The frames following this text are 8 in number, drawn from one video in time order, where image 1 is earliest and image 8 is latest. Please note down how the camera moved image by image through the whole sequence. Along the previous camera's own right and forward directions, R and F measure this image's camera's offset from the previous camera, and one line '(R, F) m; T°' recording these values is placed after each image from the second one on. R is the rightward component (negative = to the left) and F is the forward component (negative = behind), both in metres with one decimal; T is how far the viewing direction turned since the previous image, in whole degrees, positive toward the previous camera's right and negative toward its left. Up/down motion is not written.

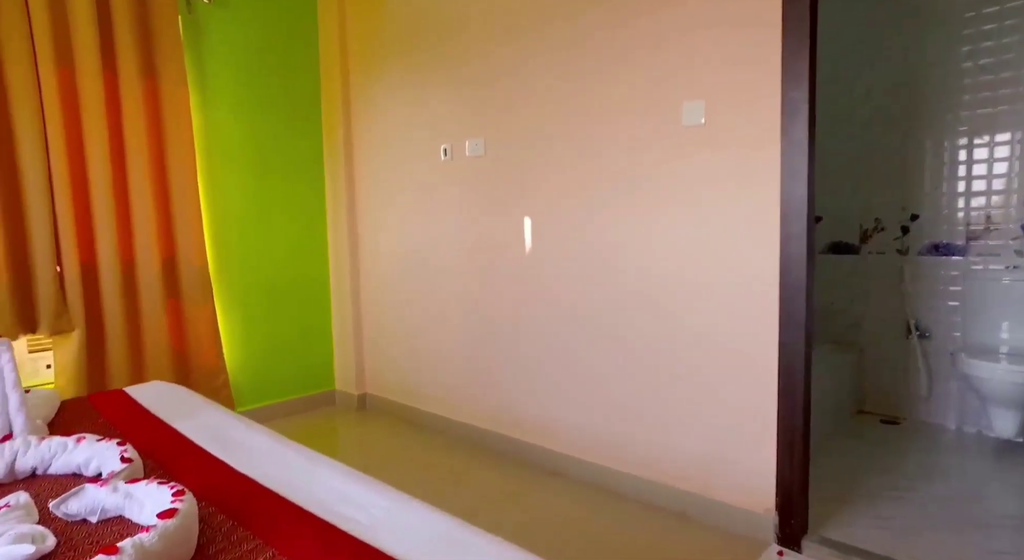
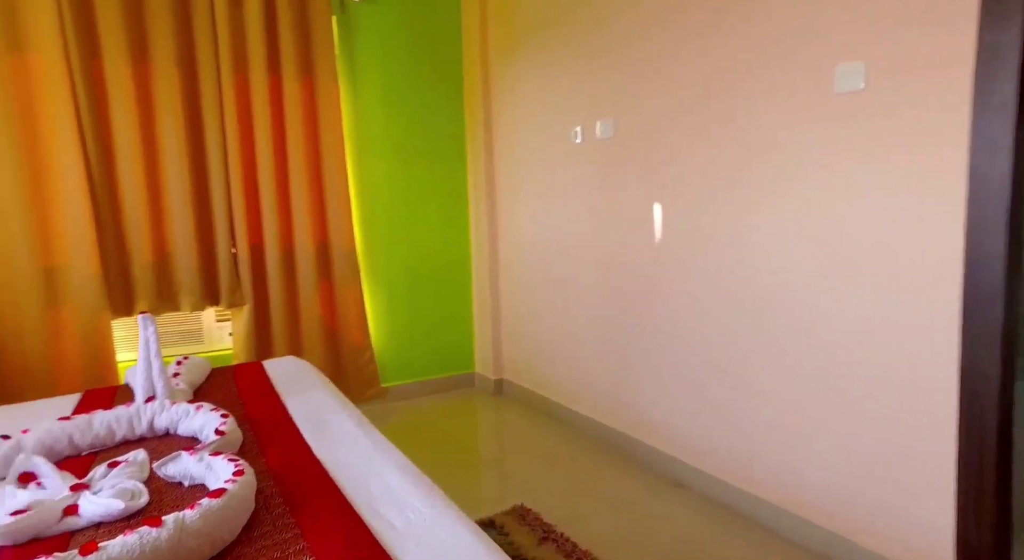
(+0.2, +0.2) m; -18°
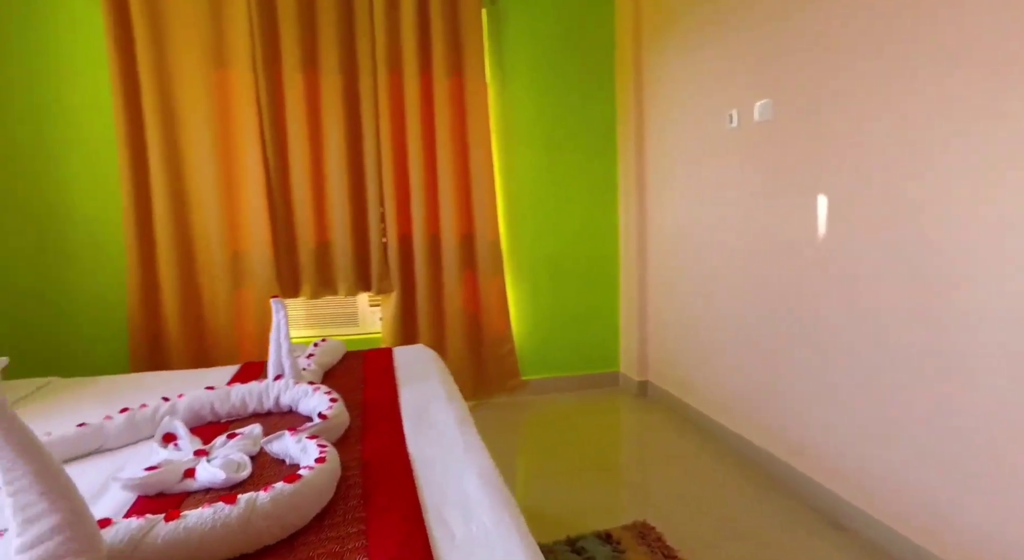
(+0.1, +0.1) m; -17°
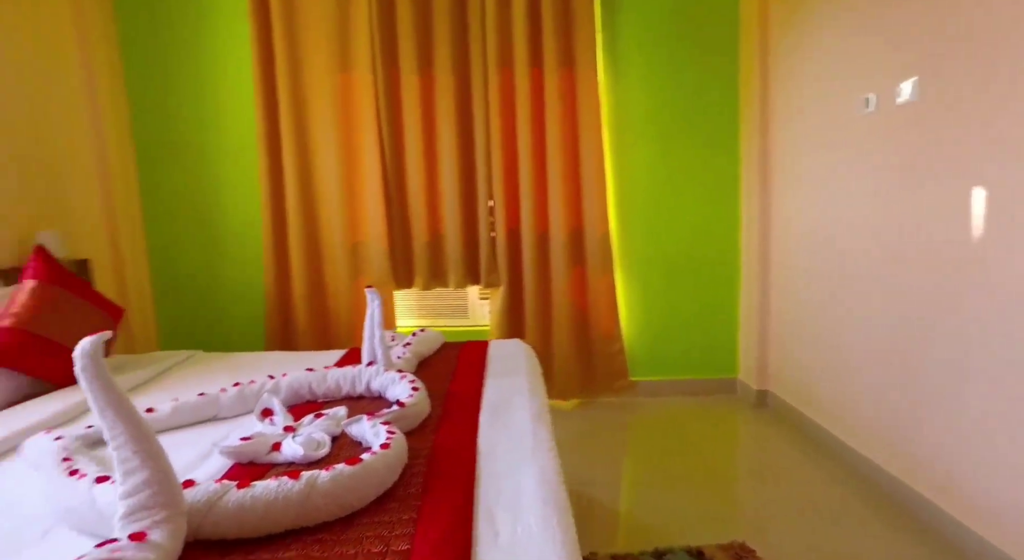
(+0.1, +0.1) m; -13°
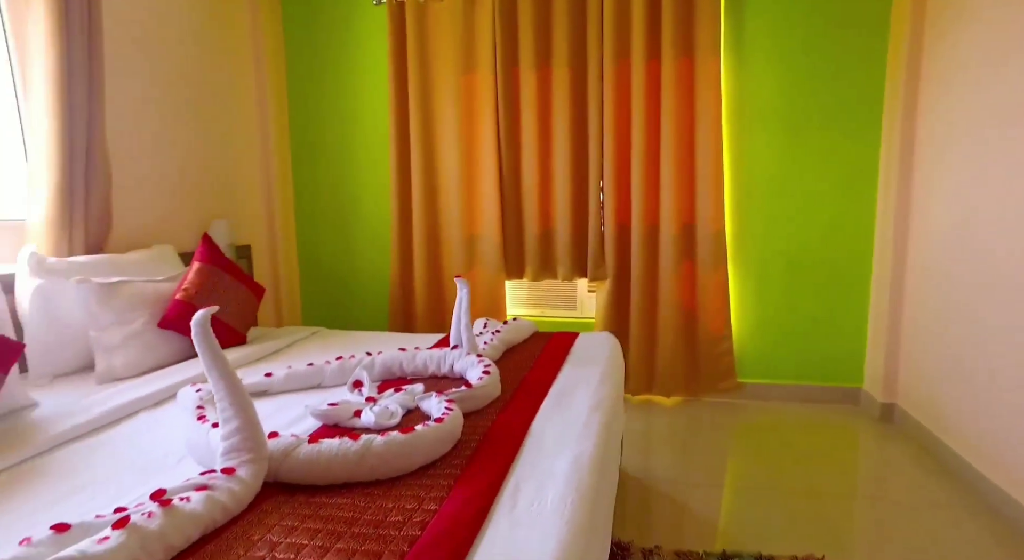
(+0.2, -0.1) m; -14°
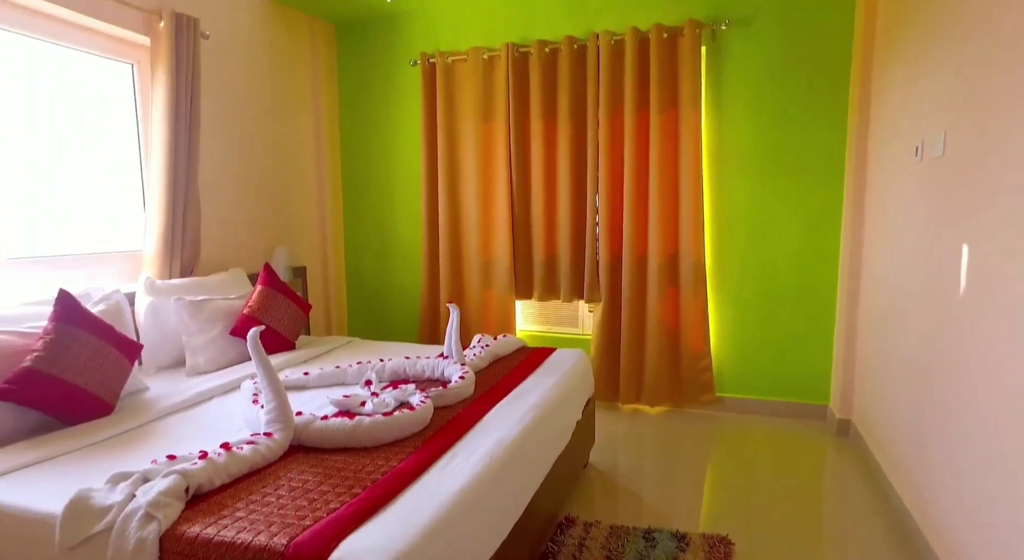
(+0.3, -0.5) m; -6°
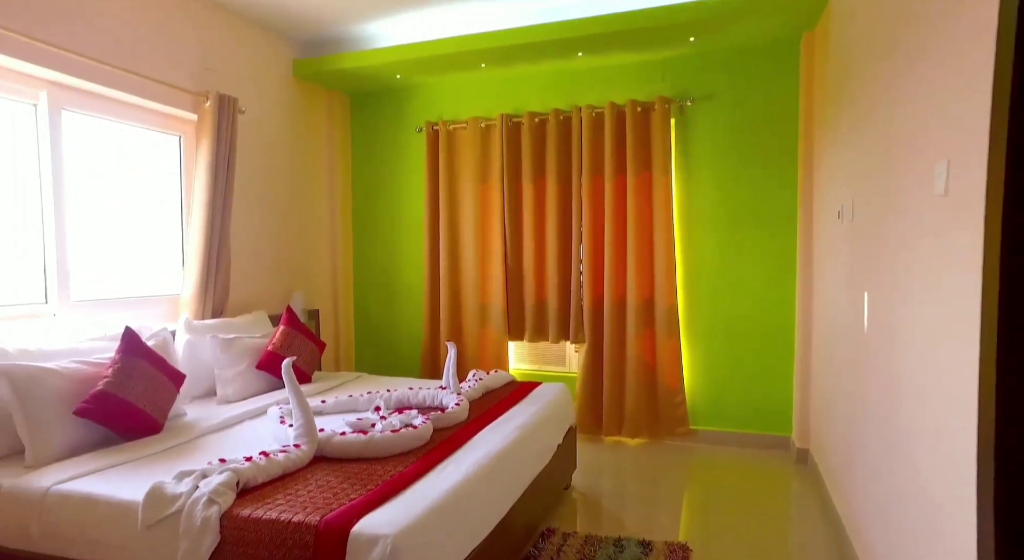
(+0.1, -0.4) m; 0°
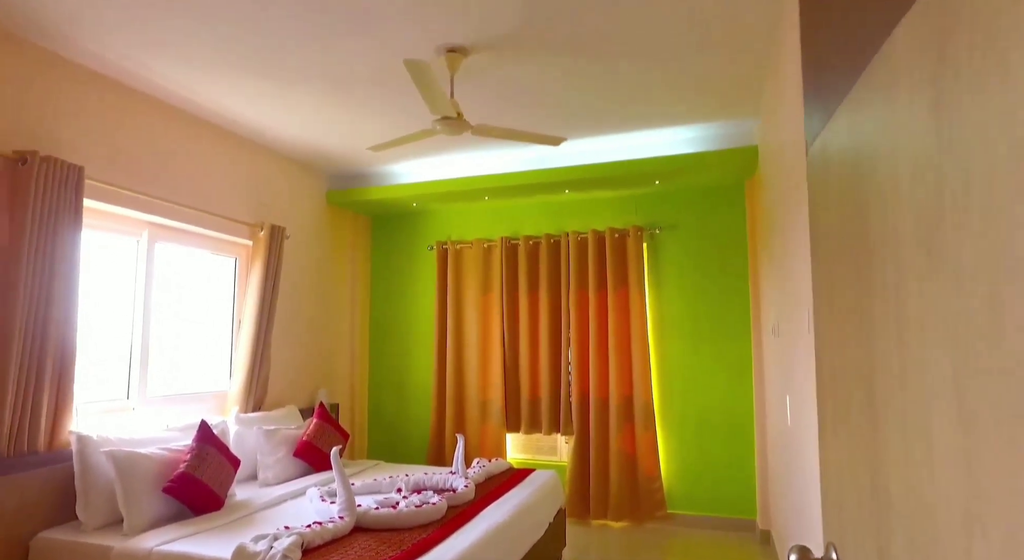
(0.0, -0.7) m; +1°
